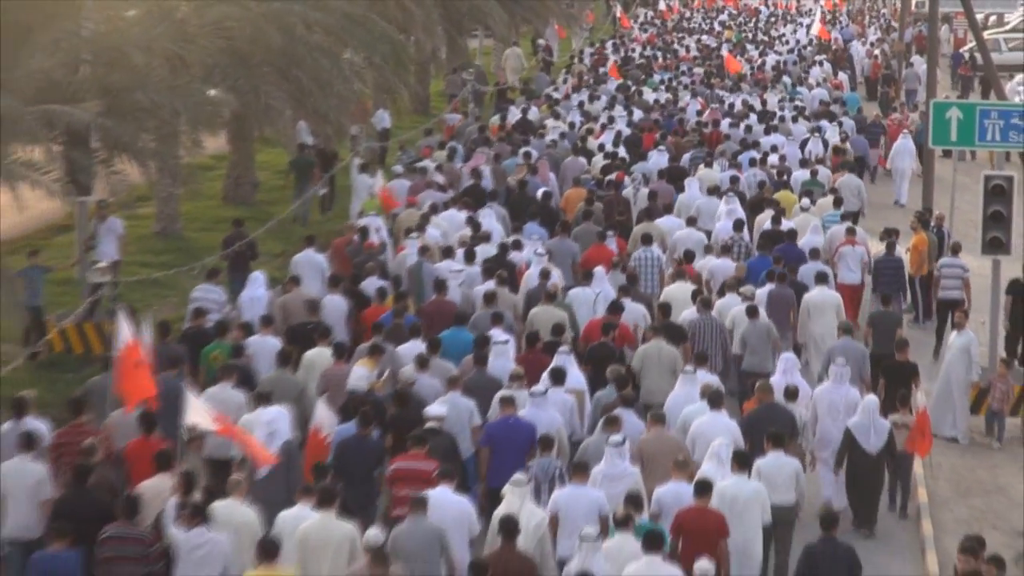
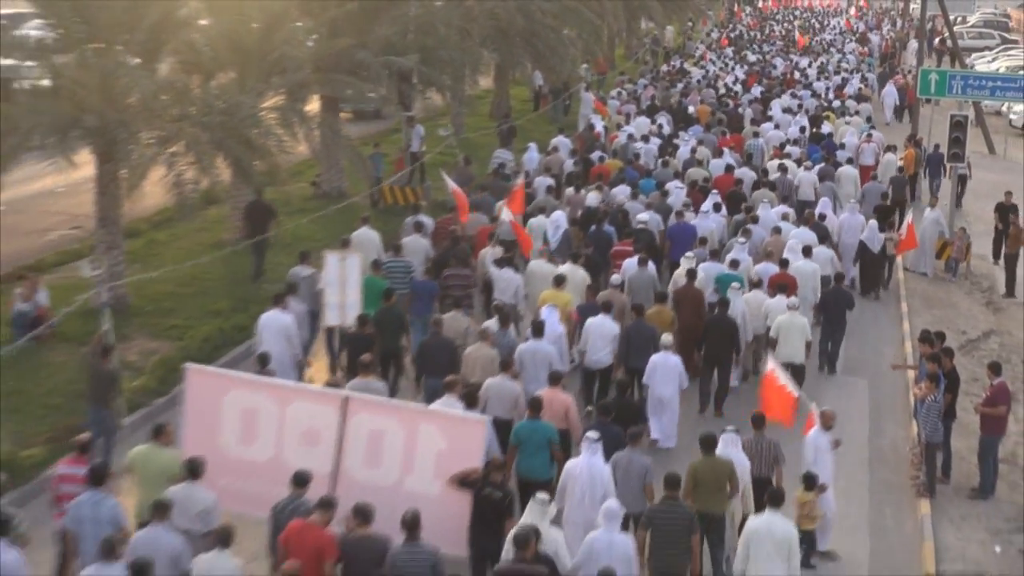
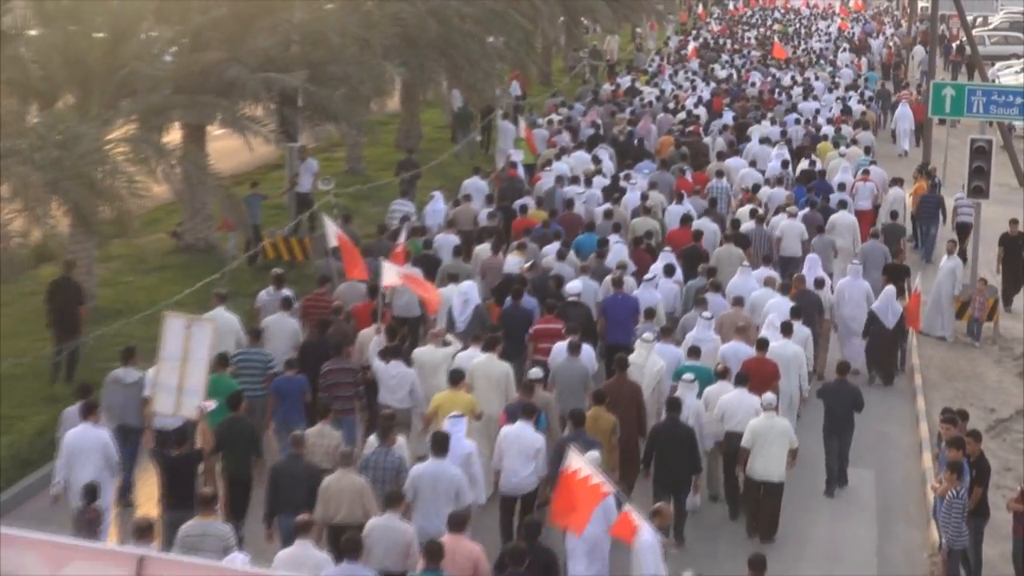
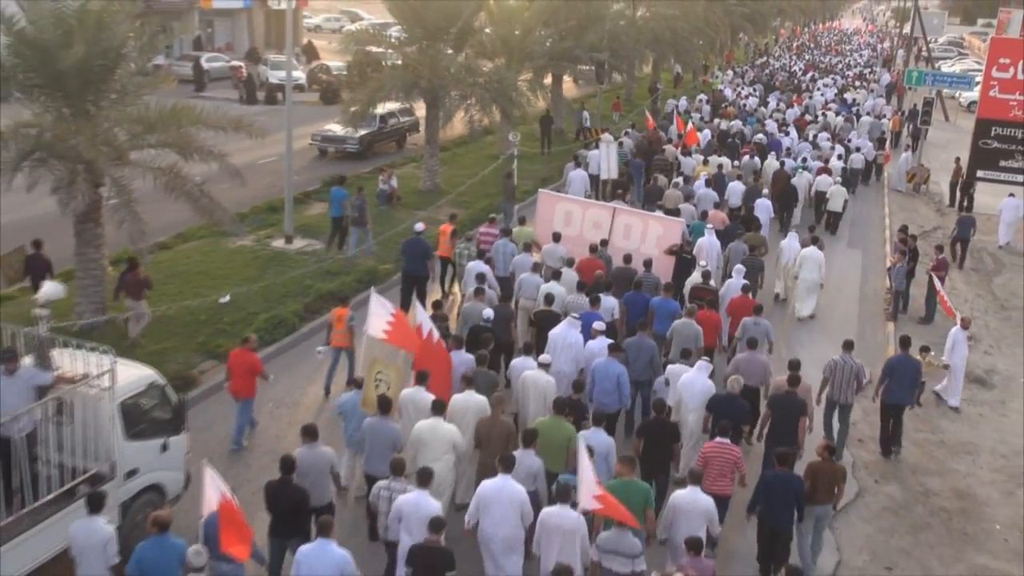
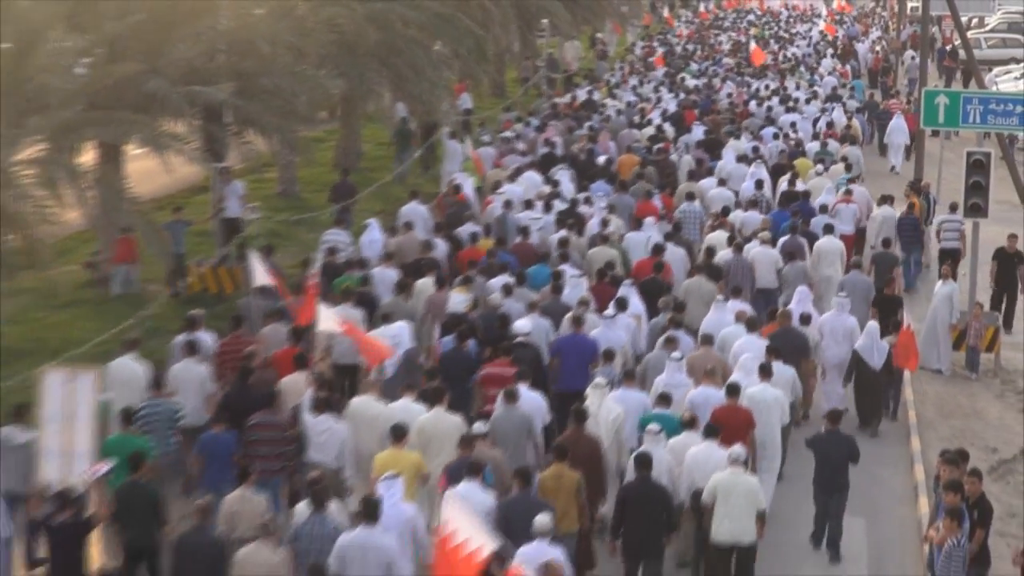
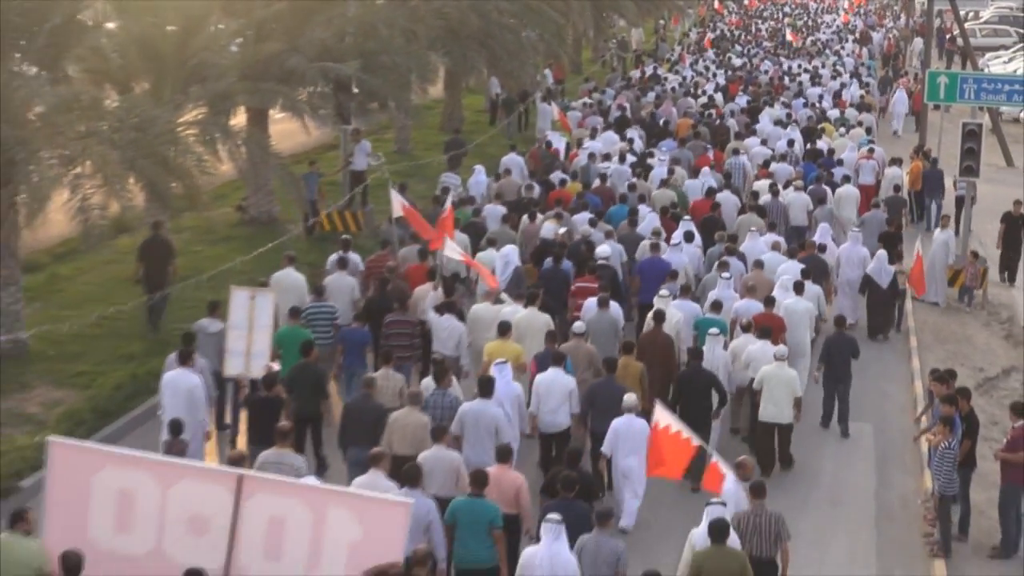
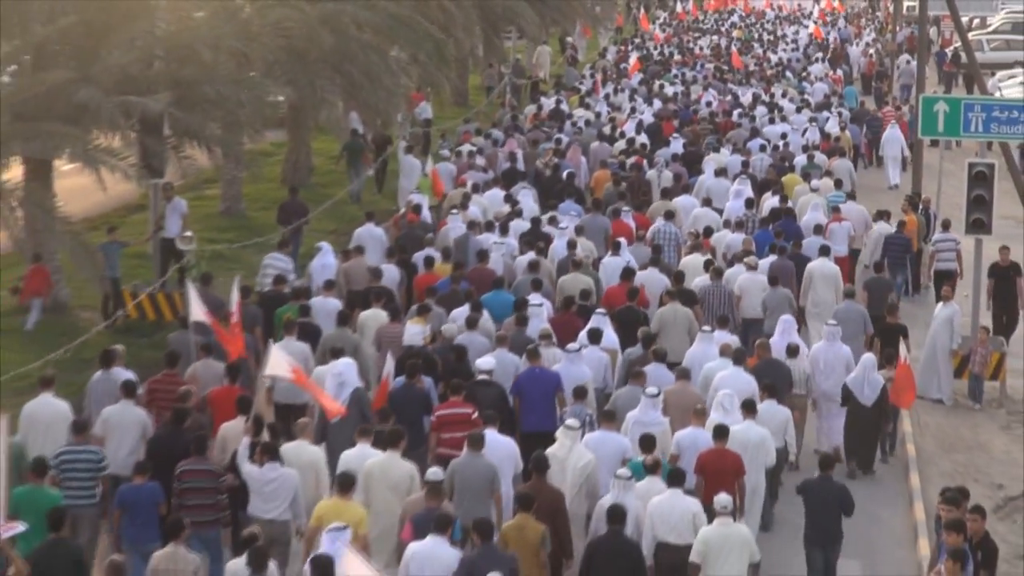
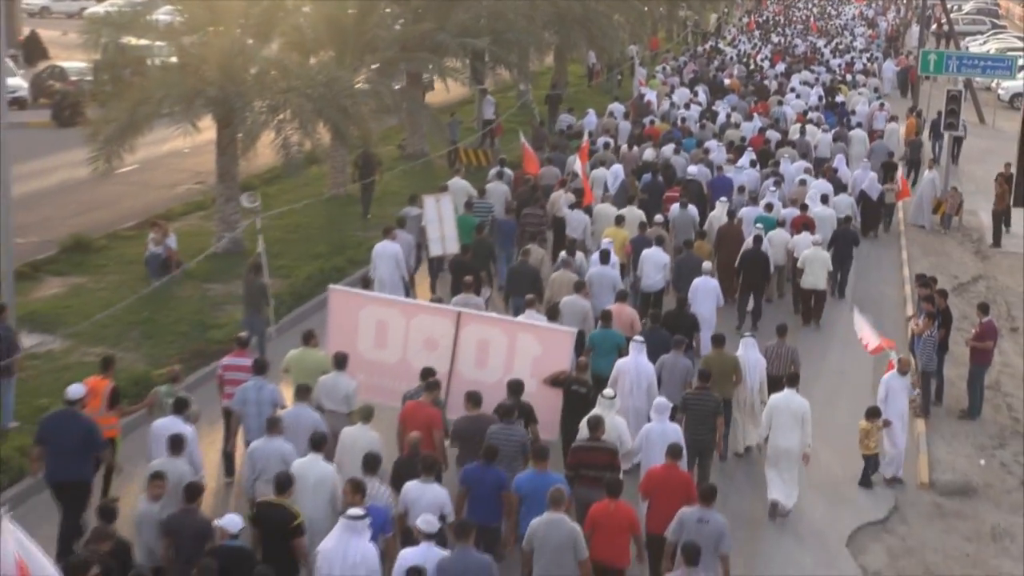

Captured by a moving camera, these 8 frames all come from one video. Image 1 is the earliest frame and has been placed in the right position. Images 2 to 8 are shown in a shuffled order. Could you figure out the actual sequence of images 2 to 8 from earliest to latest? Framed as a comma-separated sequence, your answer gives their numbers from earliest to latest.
7, 5, 3, 6, 2, 8, 4
